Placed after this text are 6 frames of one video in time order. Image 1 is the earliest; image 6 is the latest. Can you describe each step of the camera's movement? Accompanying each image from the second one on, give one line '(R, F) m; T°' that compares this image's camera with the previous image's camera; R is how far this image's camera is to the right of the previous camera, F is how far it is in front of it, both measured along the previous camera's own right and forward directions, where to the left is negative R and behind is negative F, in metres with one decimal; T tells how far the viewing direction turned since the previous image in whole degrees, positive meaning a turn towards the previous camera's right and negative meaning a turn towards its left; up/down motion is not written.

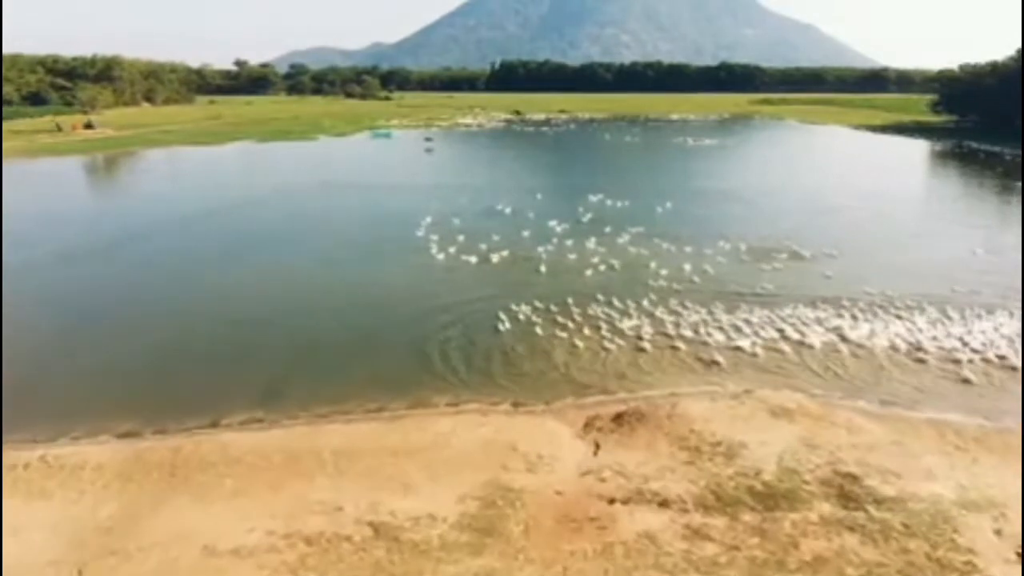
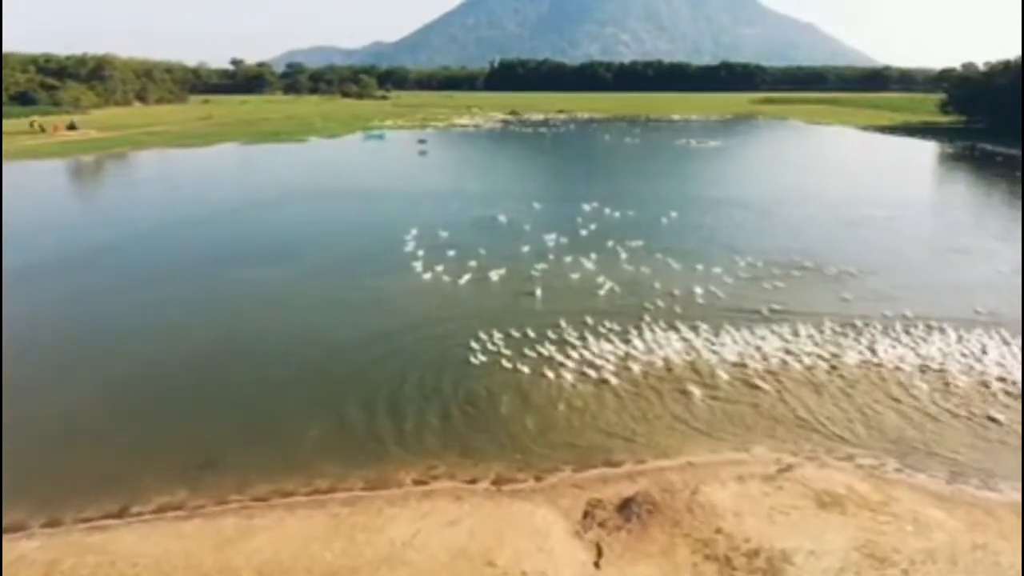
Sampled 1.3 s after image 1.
(+0.1, +1.3) m; 0°
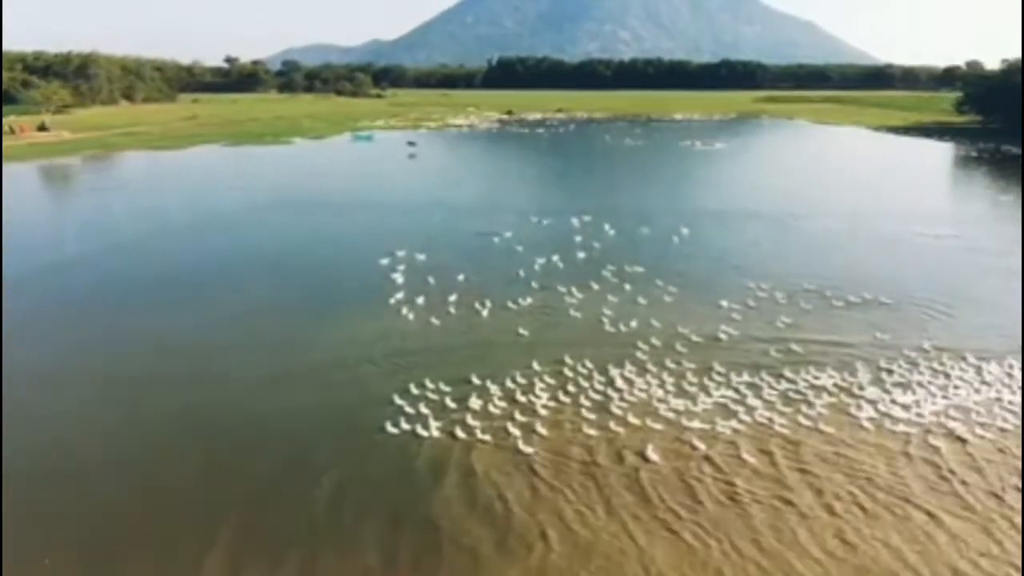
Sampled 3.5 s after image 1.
(+0.1, +2.1) m; 0°
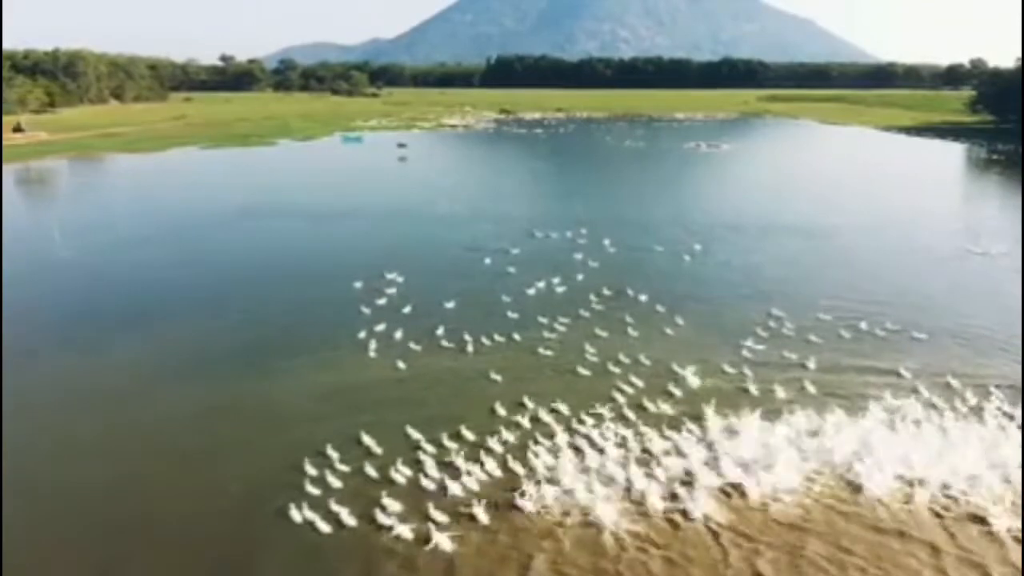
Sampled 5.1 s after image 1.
(+0.1, +1.6) m; 0°
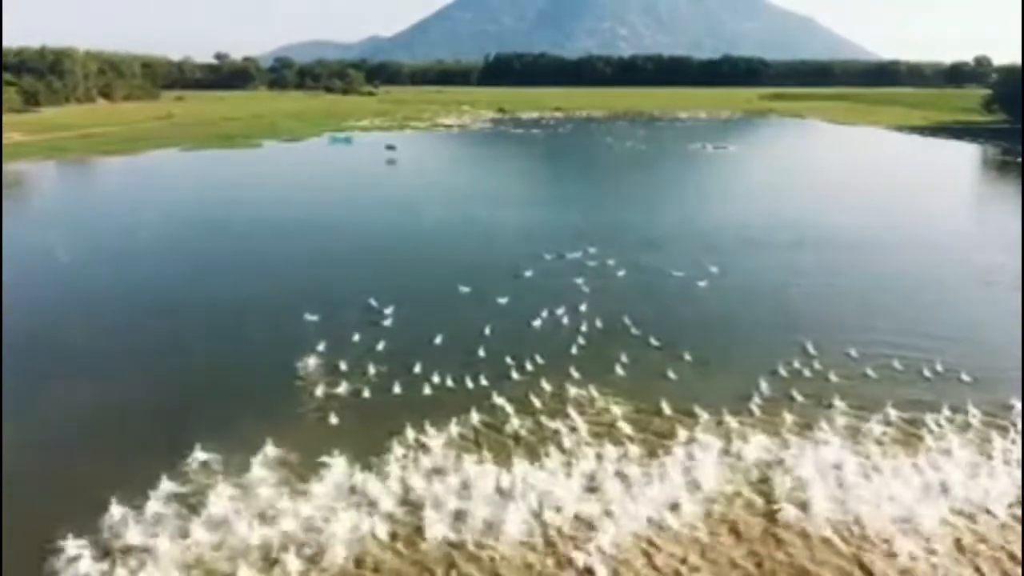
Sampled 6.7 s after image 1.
(+0.1, +1.7) m; 0°
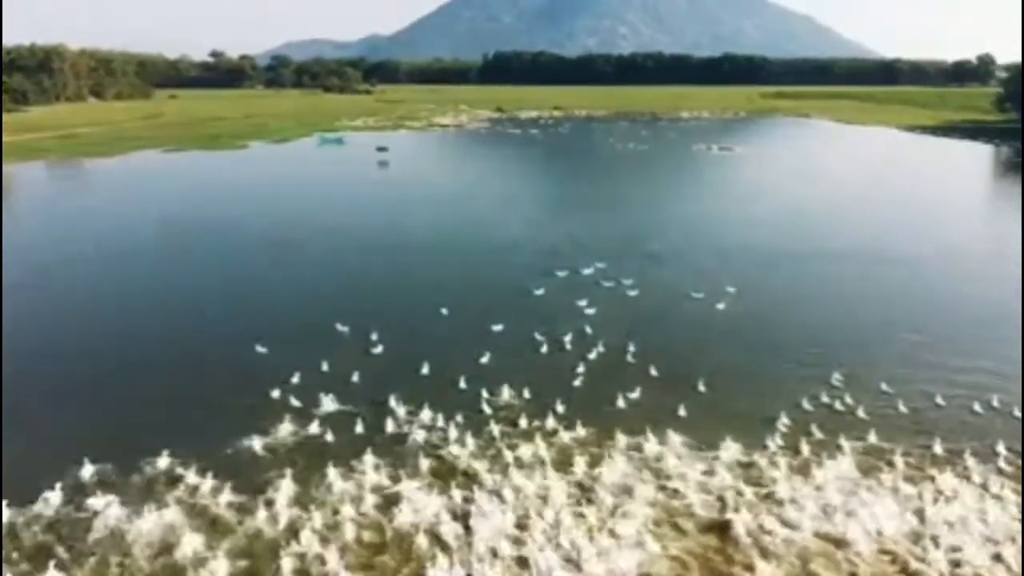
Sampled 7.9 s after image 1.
(+0.1, +1.3) m; 0°
